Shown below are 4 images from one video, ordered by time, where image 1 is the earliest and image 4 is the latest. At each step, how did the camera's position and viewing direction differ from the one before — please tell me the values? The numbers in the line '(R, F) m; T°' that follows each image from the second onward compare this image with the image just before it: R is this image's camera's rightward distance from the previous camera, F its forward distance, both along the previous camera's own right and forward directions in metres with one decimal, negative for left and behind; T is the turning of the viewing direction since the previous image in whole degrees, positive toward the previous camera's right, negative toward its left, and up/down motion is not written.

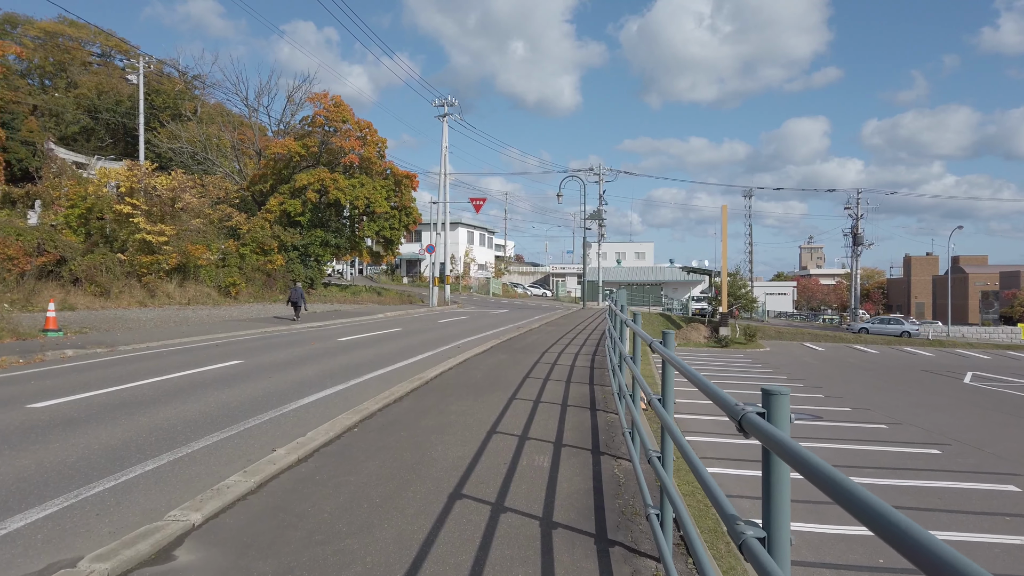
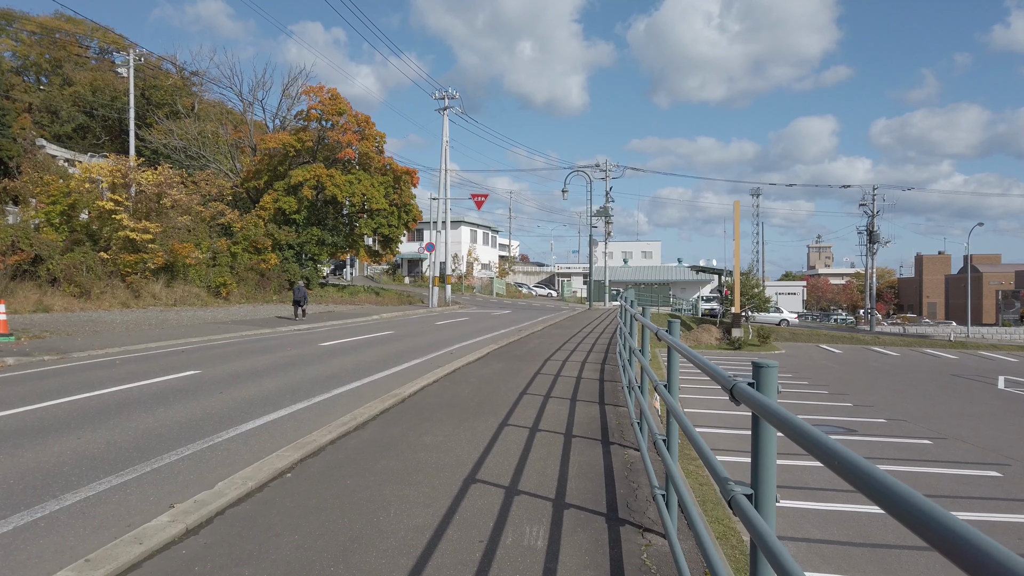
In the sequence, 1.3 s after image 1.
(+0.1, +1.2) m; 0°
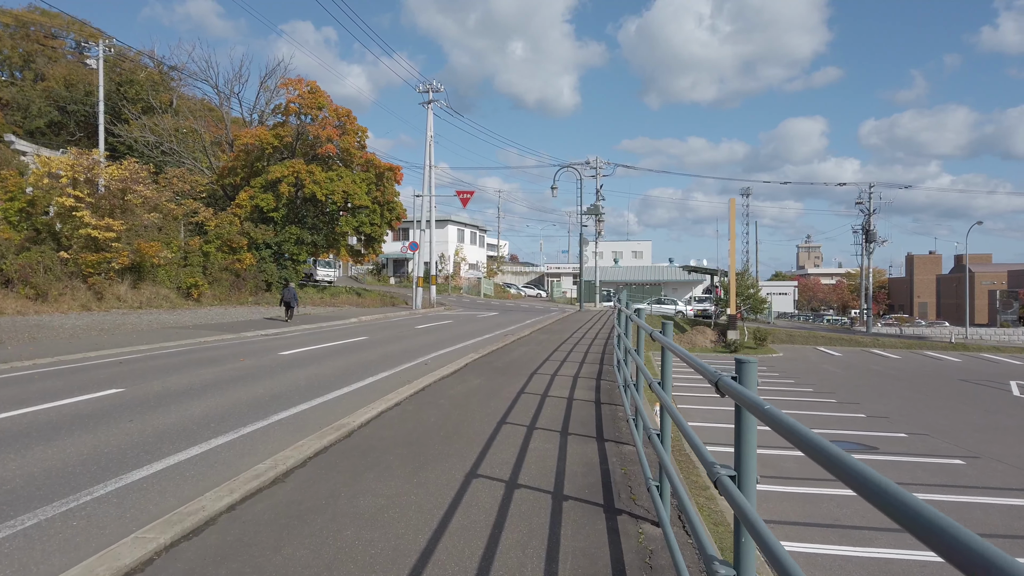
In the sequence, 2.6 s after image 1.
(+0.1, +1.2) m; +1°
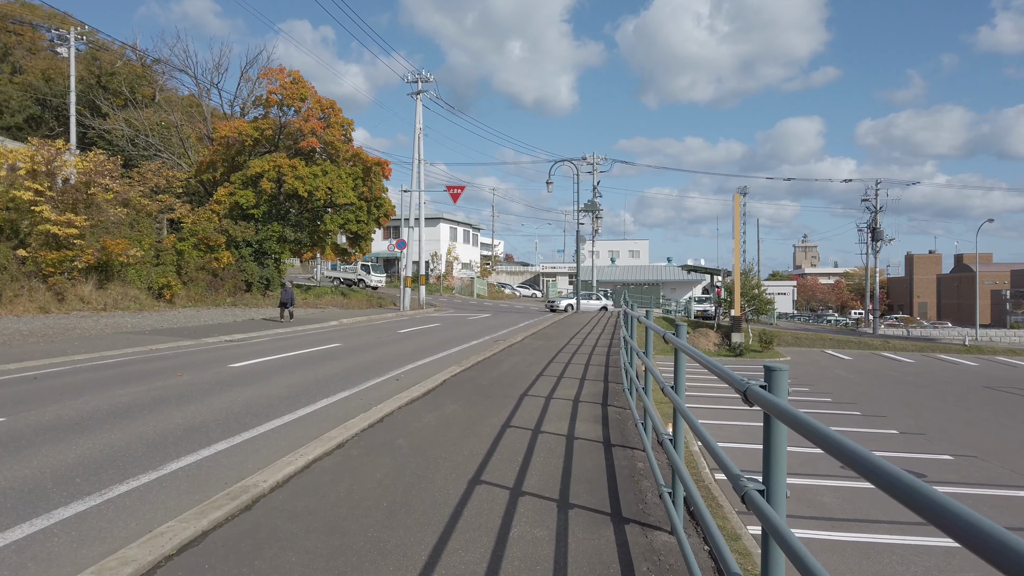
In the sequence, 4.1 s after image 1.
(+0.1, +1.5) m; 0°
